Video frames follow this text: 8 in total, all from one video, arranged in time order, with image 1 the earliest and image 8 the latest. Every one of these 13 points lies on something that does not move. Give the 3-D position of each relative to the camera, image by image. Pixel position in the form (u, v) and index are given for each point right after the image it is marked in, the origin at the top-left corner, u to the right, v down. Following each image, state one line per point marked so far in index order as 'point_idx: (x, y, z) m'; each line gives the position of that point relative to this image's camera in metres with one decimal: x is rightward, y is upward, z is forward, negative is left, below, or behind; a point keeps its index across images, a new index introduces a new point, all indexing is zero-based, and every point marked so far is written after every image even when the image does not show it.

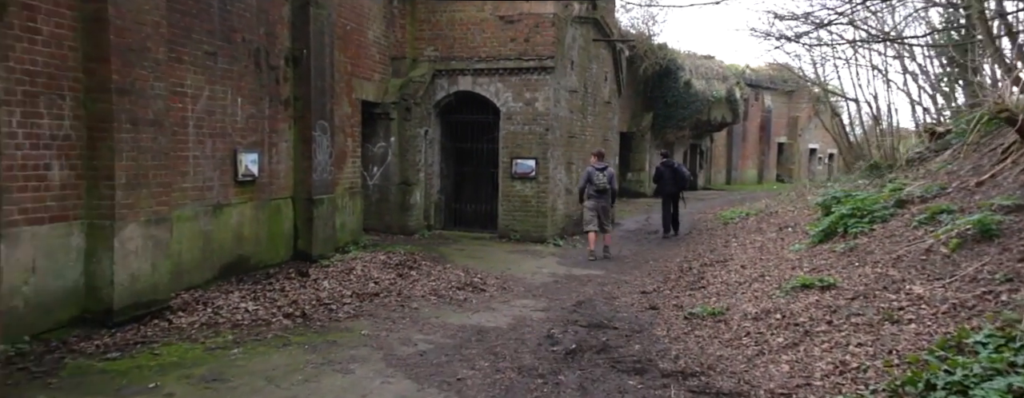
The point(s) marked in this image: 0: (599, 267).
0: (+1.4, -1.1, +11.0) m
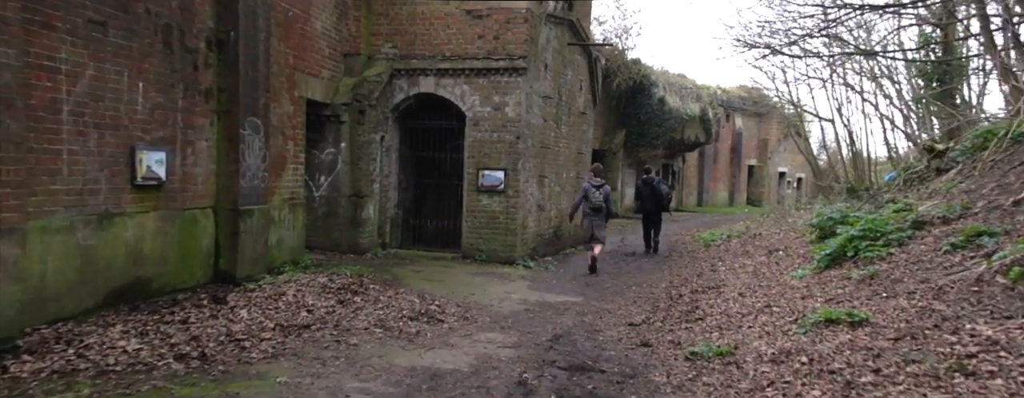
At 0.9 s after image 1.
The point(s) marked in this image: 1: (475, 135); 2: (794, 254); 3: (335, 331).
0: (+0.9, -1.3, +9.7) m
1: (-0.6, +1.1, +12.0) m
2: (+4.7, -1.0, +12.0) m
3: (-1.6, -1.2, +6.5) m
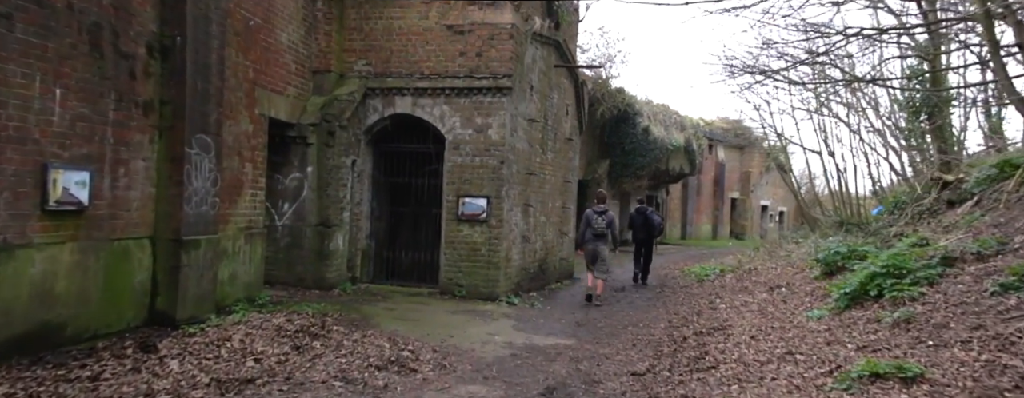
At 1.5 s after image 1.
0: (+0.7, -1.6, +8.6) m
1: (-0.9, +0.6, +11.0) m
2: (+4.5, -1.5, +11.1) m
3: (-1.7, -1.4, +5.4) m
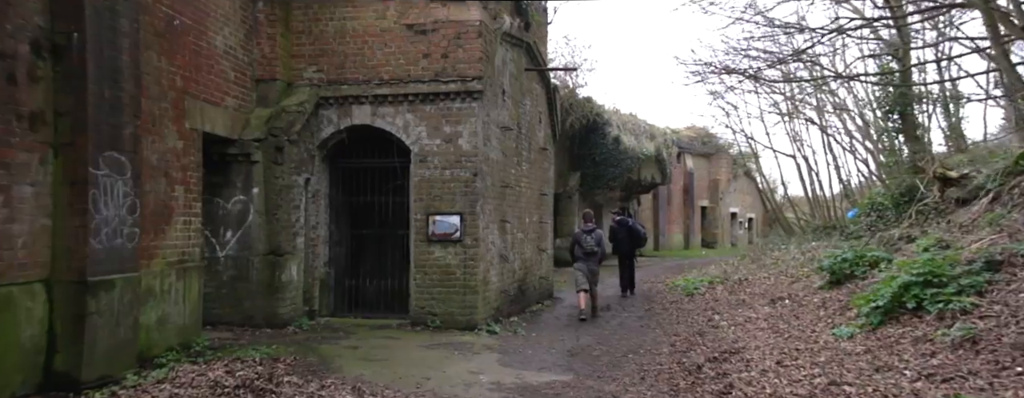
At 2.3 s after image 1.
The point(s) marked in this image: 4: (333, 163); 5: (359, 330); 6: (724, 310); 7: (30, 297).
0: (+0.5, -1.8, +7.5) m
1: (-1.2, +0.3, +9.8) m
2: (+4.2, -1.5, +10.1) m
3: (-1.7, -1.6, +4.1) m
4: (-2.5, +0.5, +10.2) m
5: (-2.0, -1.7, +9.3) m
6: (+3.5, -1.8, +11.9) m
7: (-3.5, -0.7, +5.2) m
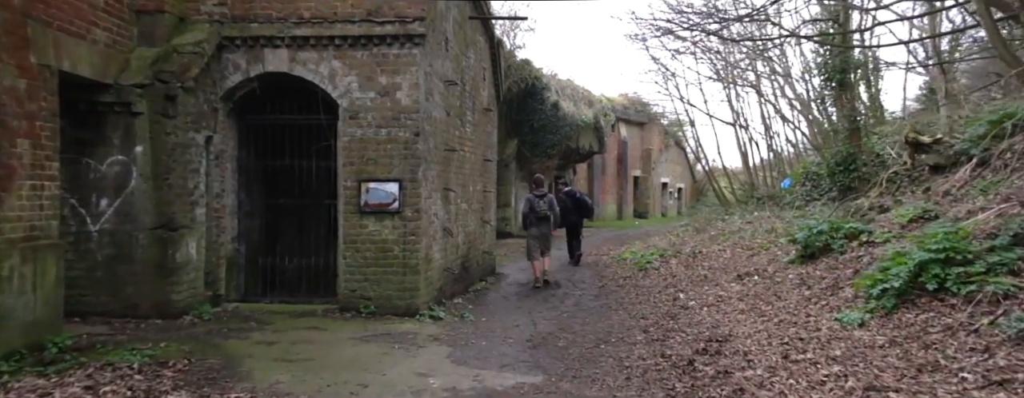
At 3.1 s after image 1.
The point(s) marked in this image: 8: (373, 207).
0: (+0.1, -1.5, +6.2) m
1: (-1.8, +0.8, +8.3) m
2: (+3.5, -1.1, +9.2) m
3: (-1.7, -1.4, +2.6) m
4: (-3.2, +0.9, +8.5) m
5: (-2.6, -1.3, +7.8) m
6: (+2.6, -1.3, +10.9) m
7: (-3.7, -0.5, +3.5) m
8: (-1.6, -0.1, +8.4) m
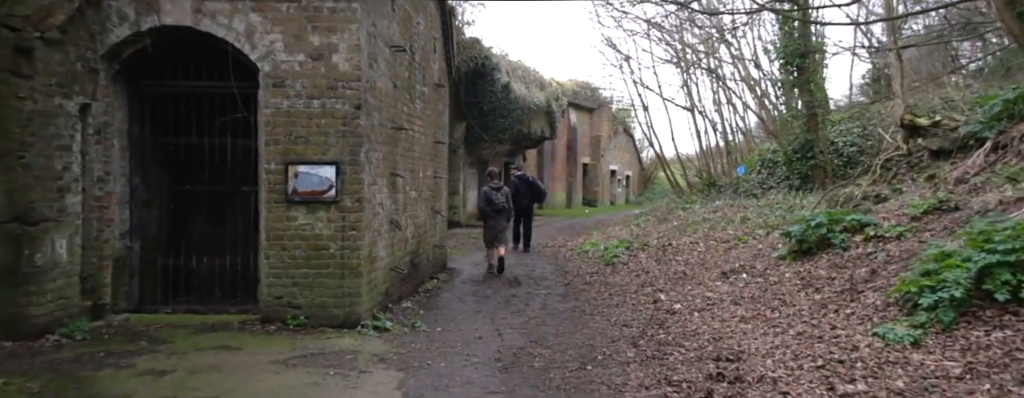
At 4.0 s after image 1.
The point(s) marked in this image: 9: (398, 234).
0: (-0.1, -1.4, +4.8) m
1: (-2.2, +0.9, +6.7) m
2: (+3.1, -0.9, +8.1) m
3: (-1.7, -1.4, +1.1) m
4: (-3.6, +1.1, +6.8) m
5: (-2.9, -1.2, +6.2) m
6: (+2.1, -1.2, +9.7) m
7: (-3.6, -0.4, +1.8) m
8: (-2.0, 0.0, +6.8) m
9: (-1.4, -0.4, +9.0) m
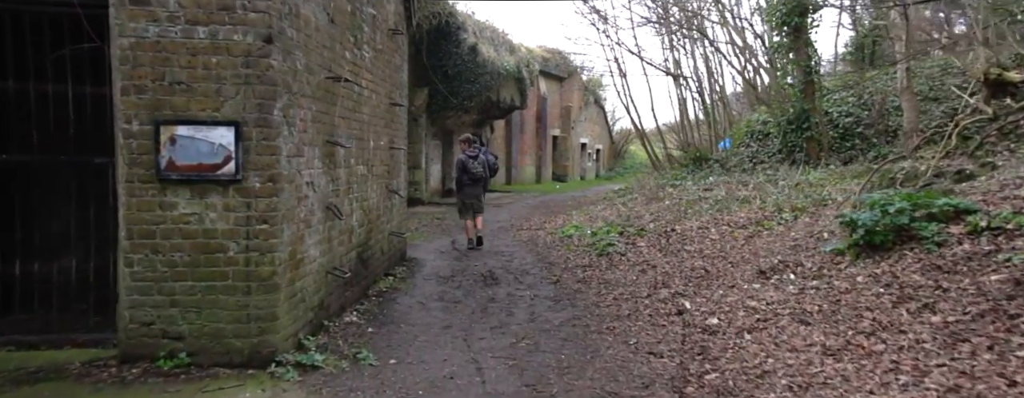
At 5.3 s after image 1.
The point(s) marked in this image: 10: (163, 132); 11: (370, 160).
0: (0.0, -1.3, +2.6) m
1: (-2.3, +1.0, +4.3) m
2: (+2.9, -0.8, +6.0) m
3: (-1.4, -1.4, -1.2) m
4: (-3.6, +1.2, +4.3) m
5: (-2.9, -1.1, +3.8) m
6: (+1.8, -0.9, +7.5) m
7: (-3.4, -0.5, -0.6) m
8: (-2.1, +0.2, +4.4) m
9: (-1.6, -0.2, +6.7) m
10: (-2.2, +0.4, +4.3) m
11: (-1.6, +0.4, +8.3) m
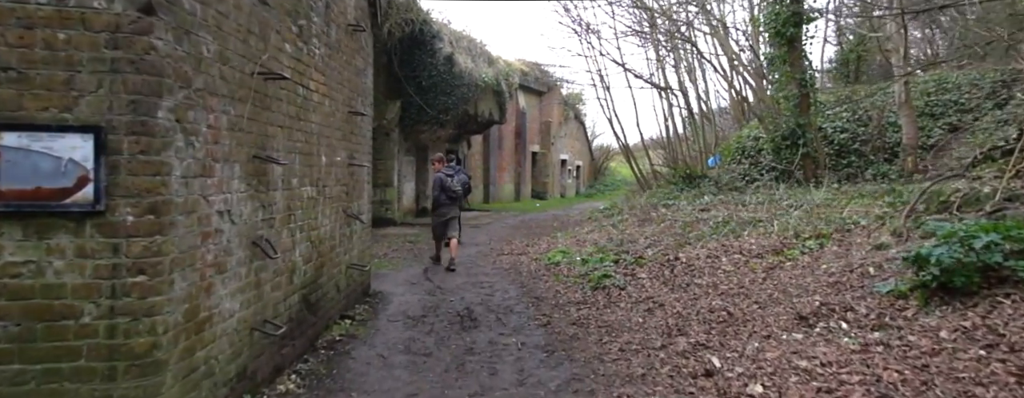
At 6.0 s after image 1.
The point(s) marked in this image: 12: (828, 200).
0: (0.0, -1.4, +1.1) m
1: (-2.3, +0.8, +2.7) m
2: (+2.8, -1.0, +4.6) m
3: (-1.3, -1.5, -2.8) m
4: (-3.7, +1.0, +2.8) m
5: (-2.9, -1.2, +2.2) m
6: (+1.7, -1.2, +6.1) m
7: (-3.3, -0.6, -2.2) m
8: (-2.1, 0.0, +2.9) m
9: (-1.7, -0.5, +5.1) m
10: (-2.2, +0.2, +2.8) m
11: (-1.8, +0.2, +6.8) m
12: (+6.0, 0.0, +13.6) m
